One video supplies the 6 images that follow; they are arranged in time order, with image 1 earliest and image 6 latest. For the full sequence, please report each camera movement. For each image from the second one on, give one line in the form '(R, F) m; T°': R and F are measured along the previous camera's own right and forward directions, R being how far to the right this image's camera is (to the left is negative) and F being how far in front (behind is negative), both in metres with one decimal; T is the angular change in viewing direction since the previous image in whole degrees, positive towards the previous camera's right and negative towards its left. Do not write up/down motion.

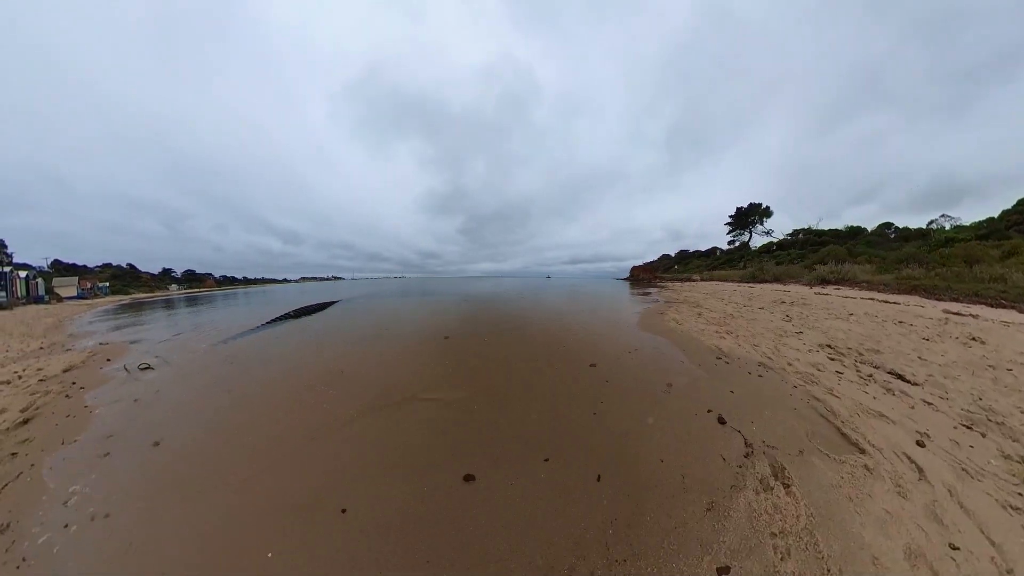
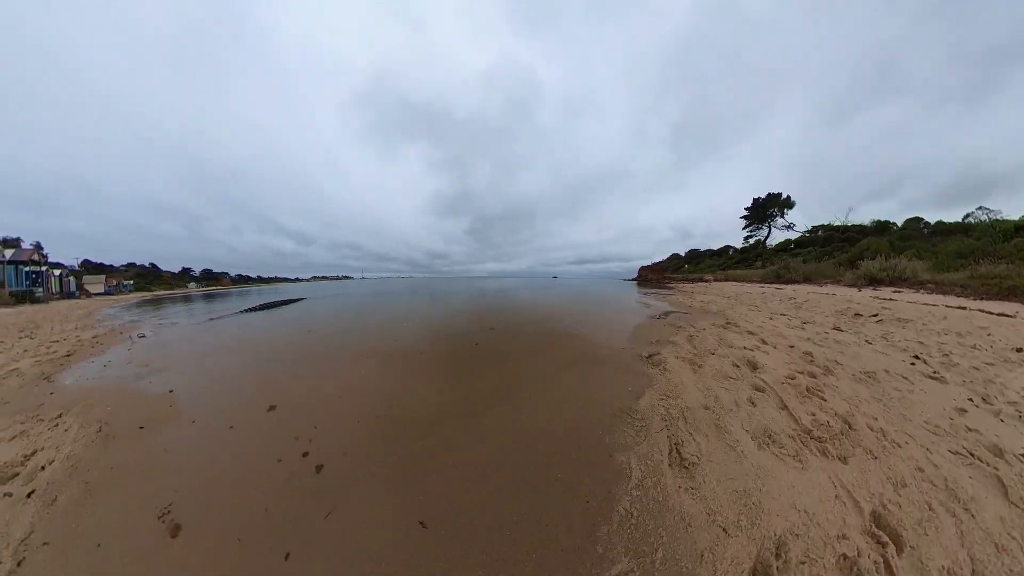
(+0.5, +0.7) m; -1°
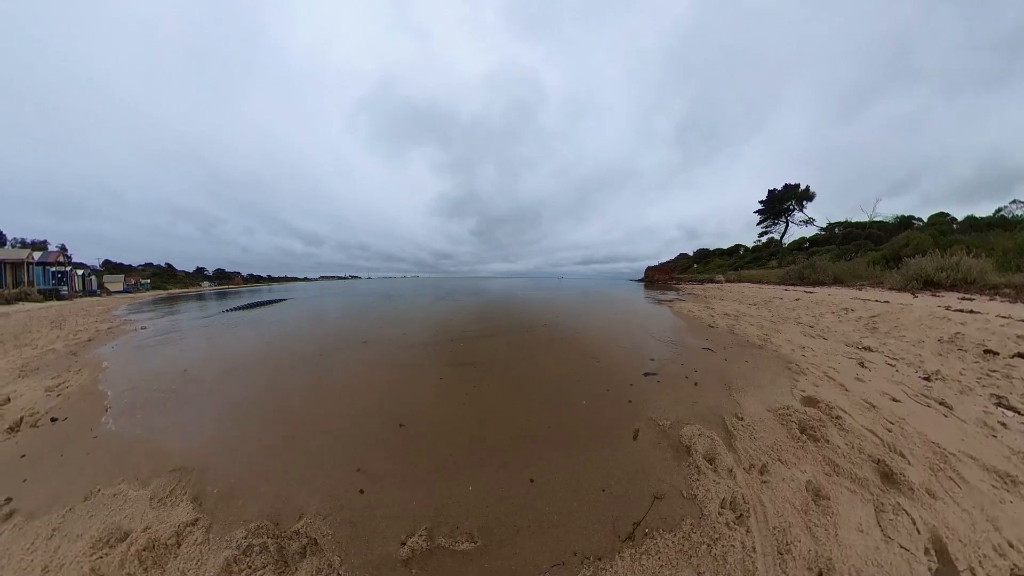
(+0.3, +0.5) m; -1°
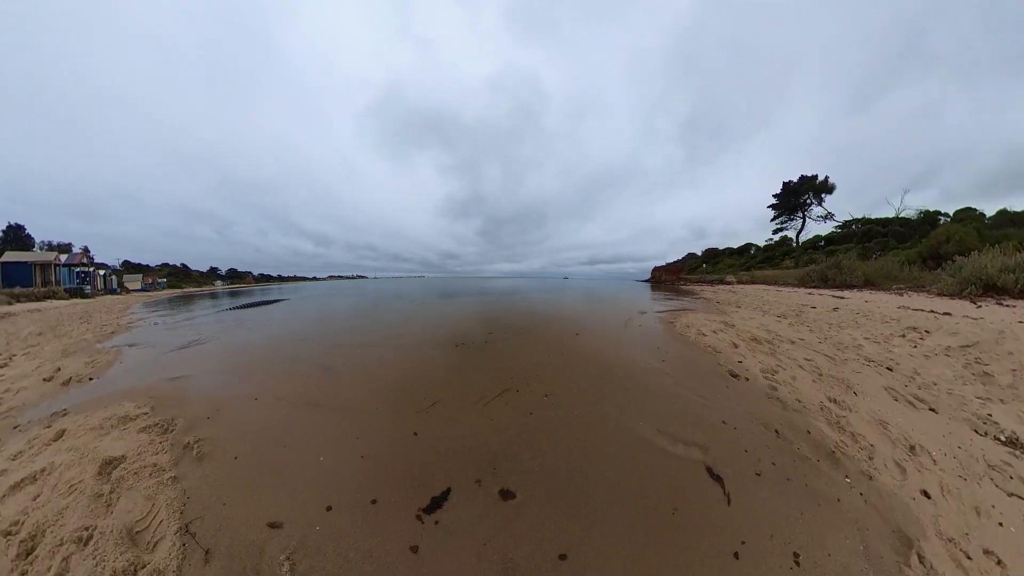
(+0.3, +0.4) m; -1°
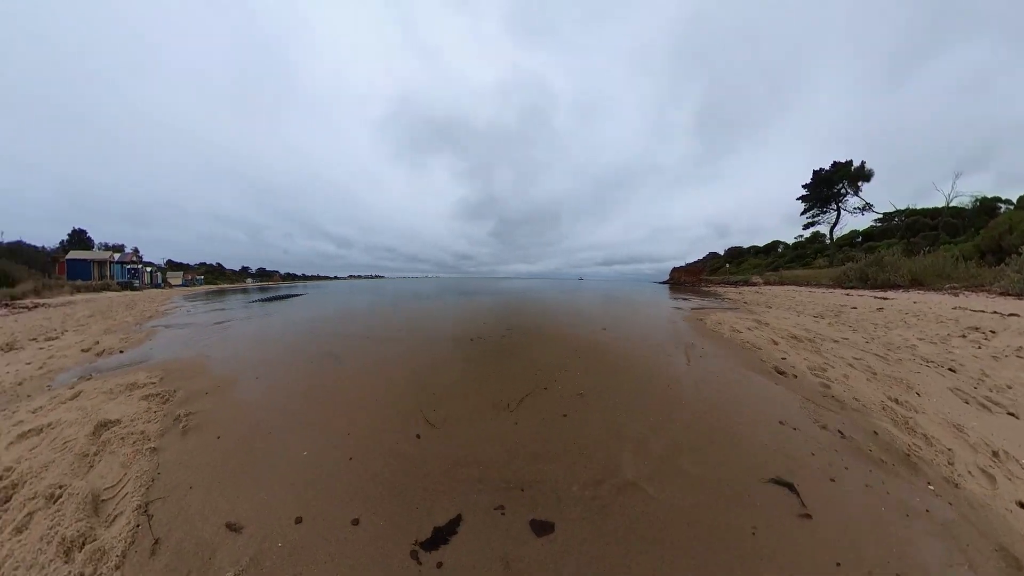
(-0.1, 0.0) m; -3°
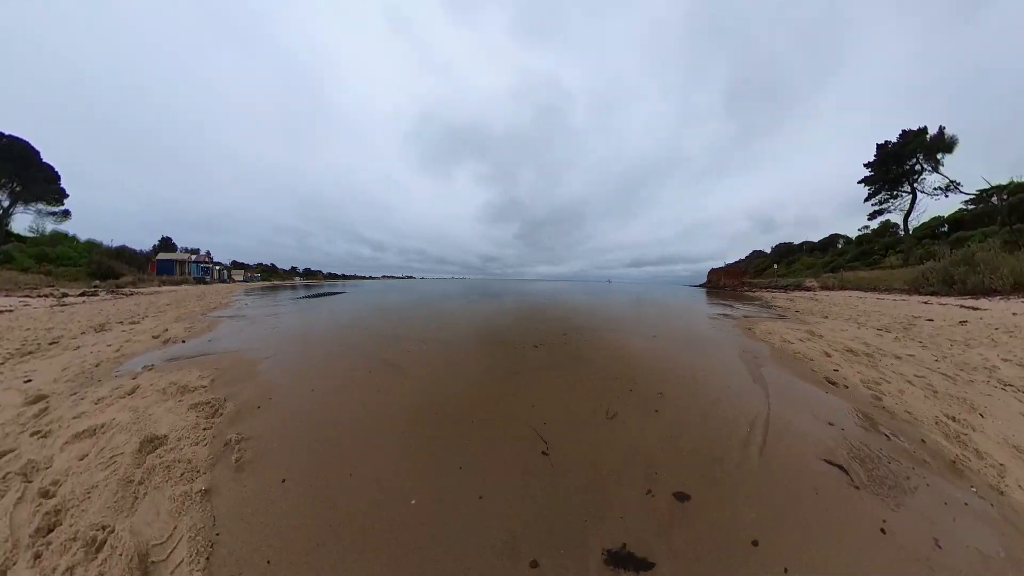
(-0.1, -0.1) m; -6°
